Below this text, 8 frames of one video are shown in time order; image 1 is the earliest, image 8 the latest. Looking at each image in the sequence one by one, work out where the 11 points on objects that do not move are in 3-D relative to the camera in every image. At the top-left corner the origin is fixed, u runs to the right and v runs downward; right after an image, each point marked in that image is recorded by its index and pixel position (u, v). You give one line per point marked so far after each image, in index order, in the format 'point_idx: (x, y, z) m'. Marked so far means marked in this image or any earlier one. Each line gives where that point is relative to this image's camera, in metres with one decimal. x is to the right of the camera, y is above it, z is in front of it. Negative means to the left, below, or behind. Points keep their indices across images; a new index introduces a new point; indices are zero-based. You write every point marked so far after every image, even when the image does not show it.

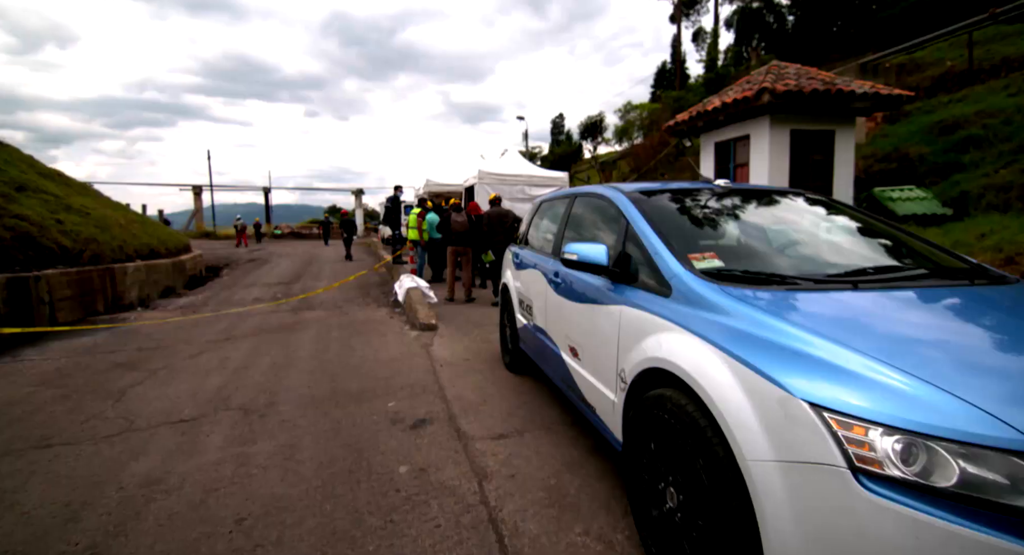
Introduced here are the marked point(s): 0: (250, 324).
0: (-4.5, -0.8, +8.0) m
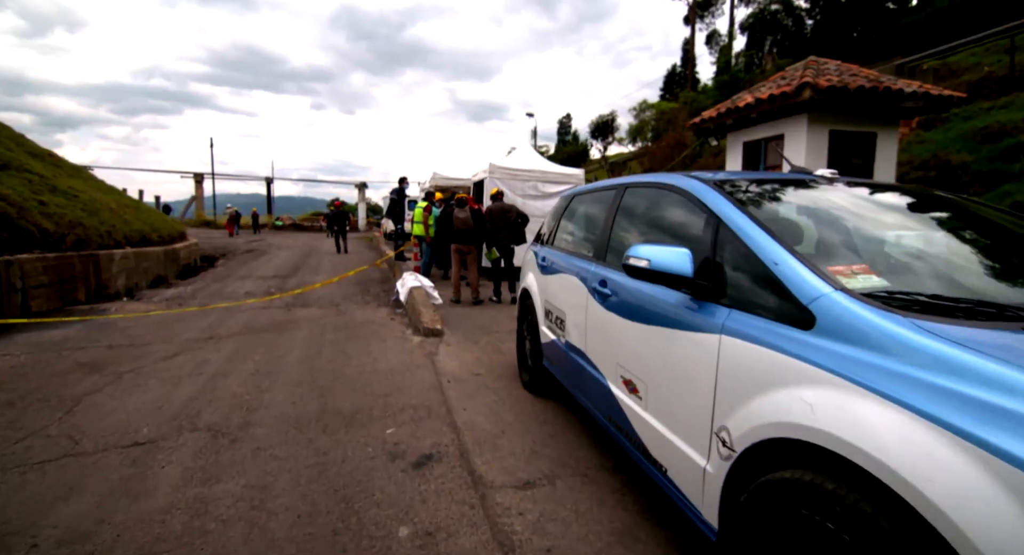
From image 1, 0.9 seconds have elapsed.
0: (-4.3, -0.7, +7.4) m
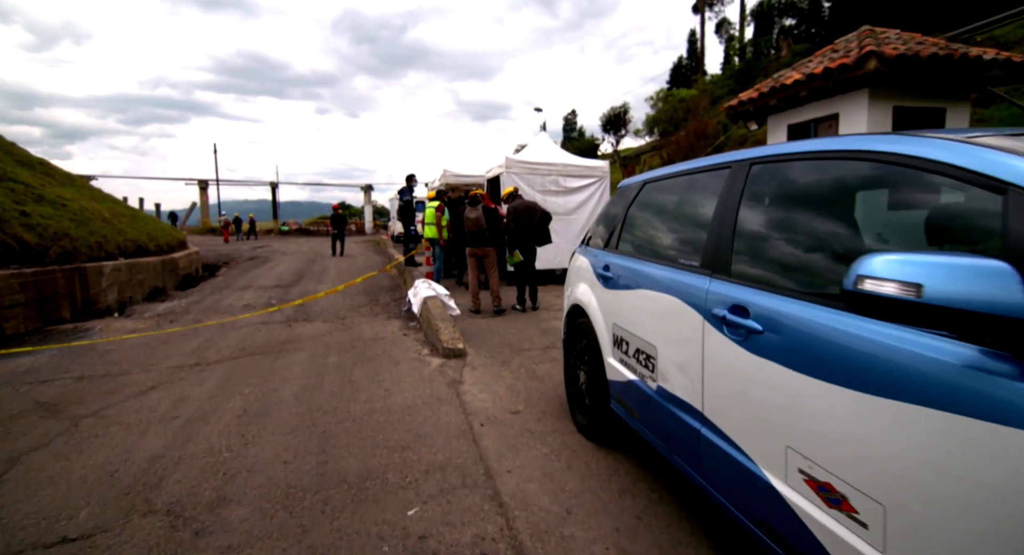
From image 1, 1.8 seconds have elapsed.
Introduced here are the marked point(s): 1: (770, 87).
0: (-3.9, -0.9, +6.5) m
1: (+4.8, +3.6, +8.8) m
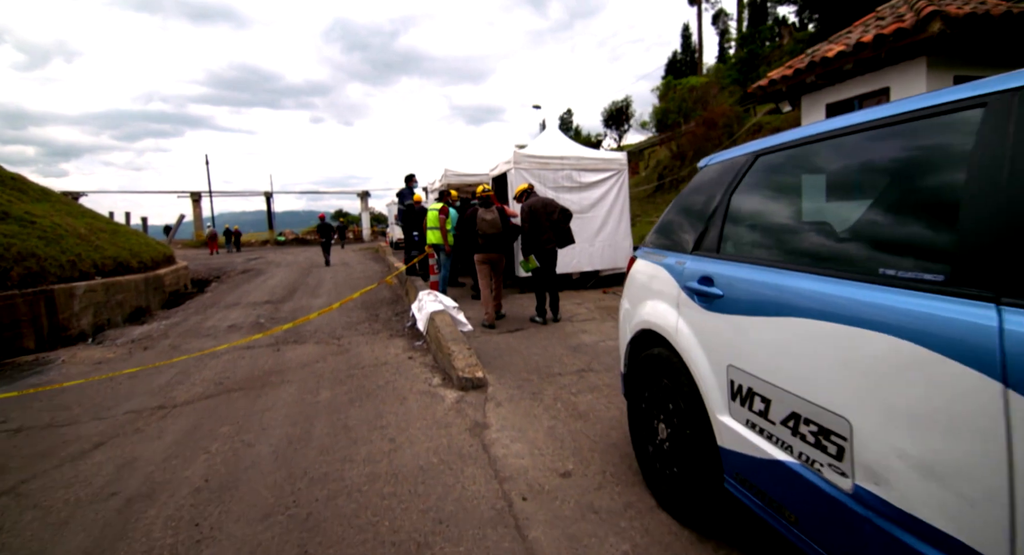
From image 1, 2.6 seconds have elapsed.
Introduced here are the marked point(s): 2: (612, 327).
0: (-3.6, -1.1, +5.6) m
1: (+4.9, +3.6, +7.9) m
2: (+1.3, -0.7, +6.3) m
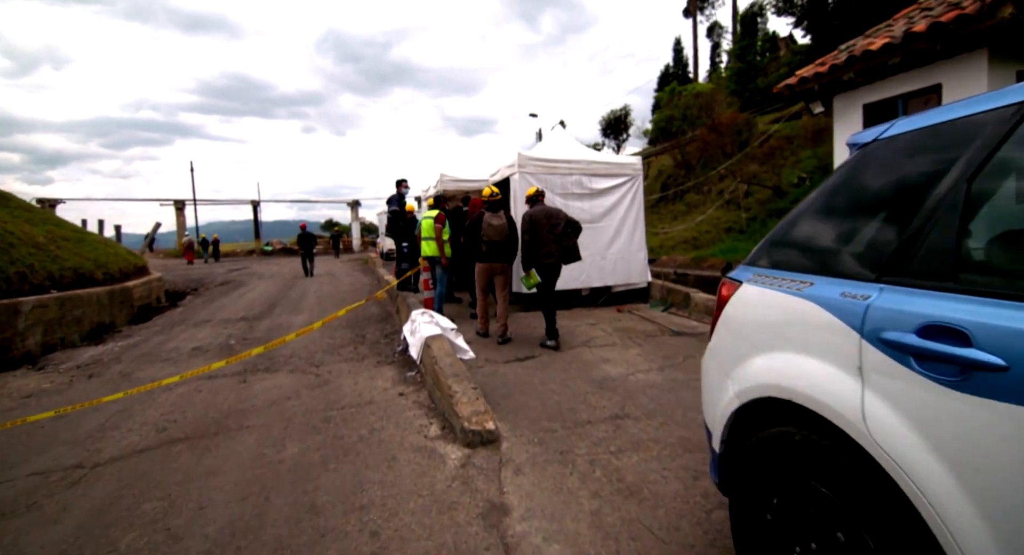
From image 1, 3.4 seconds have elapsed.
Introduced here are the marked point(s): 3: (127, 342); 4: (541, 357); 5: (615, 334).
0: (-3.5, -1.3, +4.5) m
1: (+5.0, +3.3, +7.1) m
2: (+1.4, -0.9, +5.4) m
3: (-7.0, -1.2, +8.5) m
4: (+0.3, -0.9, +5.5) m
5: (+1.4, -0.8, +6.4) m
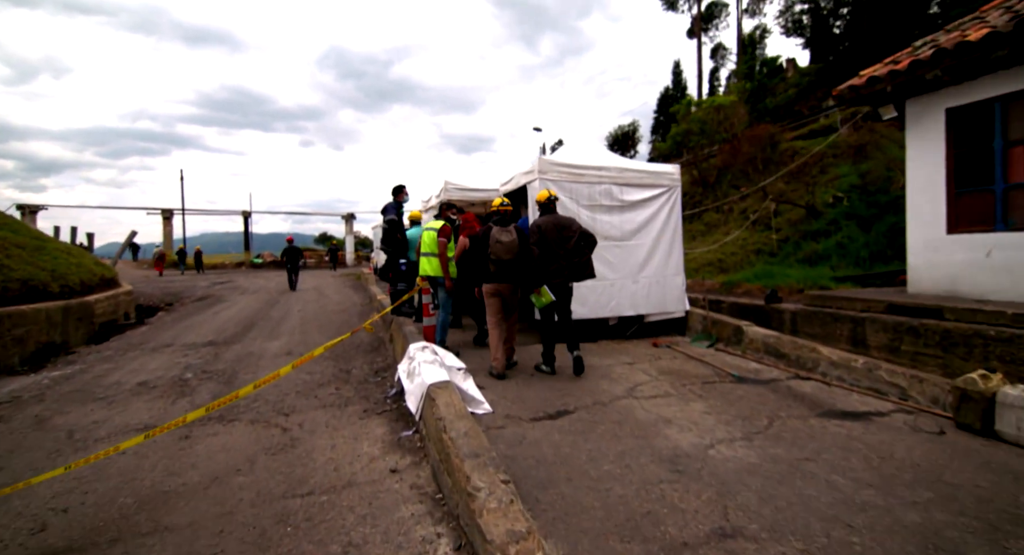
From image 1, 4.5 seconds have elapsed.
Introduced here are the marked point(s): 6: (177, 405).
0: (-3.2, -1.5, +3.2) m
1: (+5.3, +2.9, +6.0) m
2: (+1.7, -1.2, +4.1) m
3: (-6.8, -1.4, +7.1) m
4: (+0.6, -1.2, +4.2) m
5: (+1.6, -1.1, +5.1) m
6: (-3.8, -1.4, +5.3) m
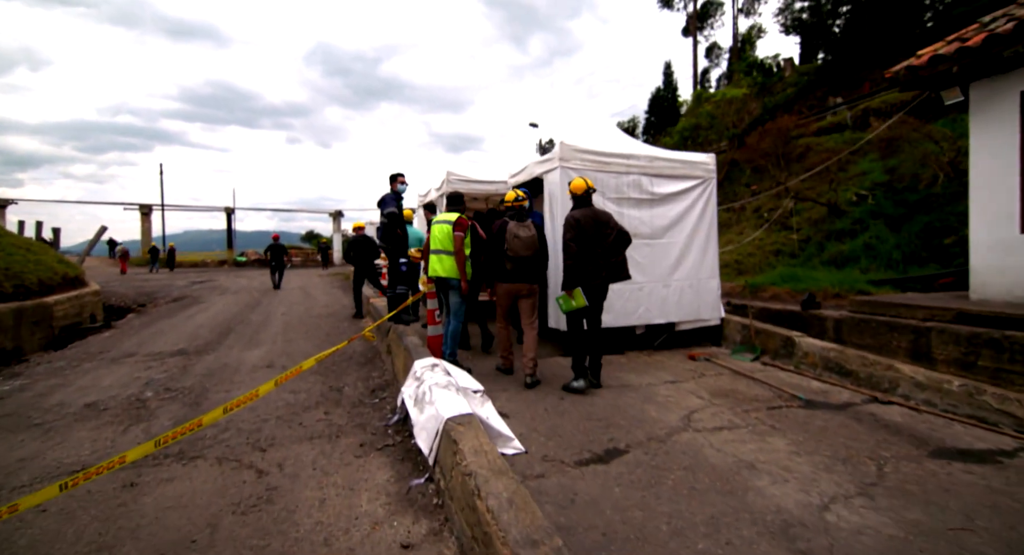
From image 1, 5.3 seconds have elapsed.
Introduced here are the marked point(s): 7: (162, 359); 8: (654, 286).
0: (-2.9, -1.5, +2.2) m
1: (+5.6, +2.8, +5.3) m
2: (+2.0, -1.2, +3.3) m
3: (-6.6, -1.4, +6.1) m
4: (+0.9, -1.2, +3.3) m
5: (+1.9, -1.1, +4.3) m
6: (-3.6, -1.5, +4.4) m
7: (-5.2, -1.2, +7.0) m
8: (+1.9, -0.1, +6.2) m
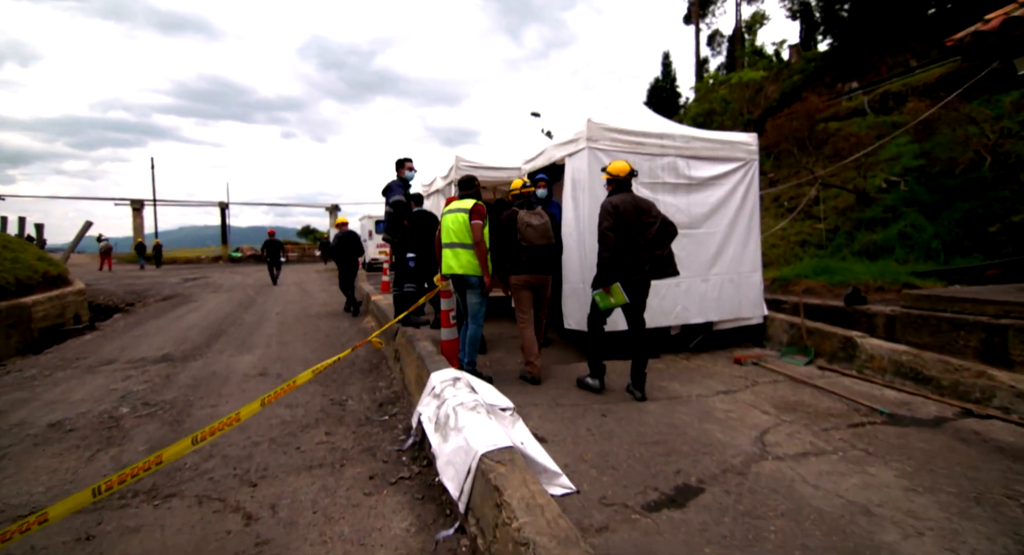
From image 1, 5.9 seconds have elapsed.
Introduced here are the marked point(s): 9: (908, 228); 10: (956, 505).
0: (-2.6, -1.5, +1.6) m
1: (+5.8, +2.9, +4.6) m
2: (+2.2, -1.2, +2.6) m
3: (-6.3, -1.4, +5.4) m
4: (+1.1, -1.2, +2.7) m
5: (+2.1, -1.1, +3.6) m
6: (-3.3, -1.5, +3.7) m
7: (-4.9, -1.2, +6.3) m
8: (+2.1, 0.0, +5.5) m
9: (+7.7, +1.0, +9.1) m
10: (+2.4, -1.2, +2.5) m
